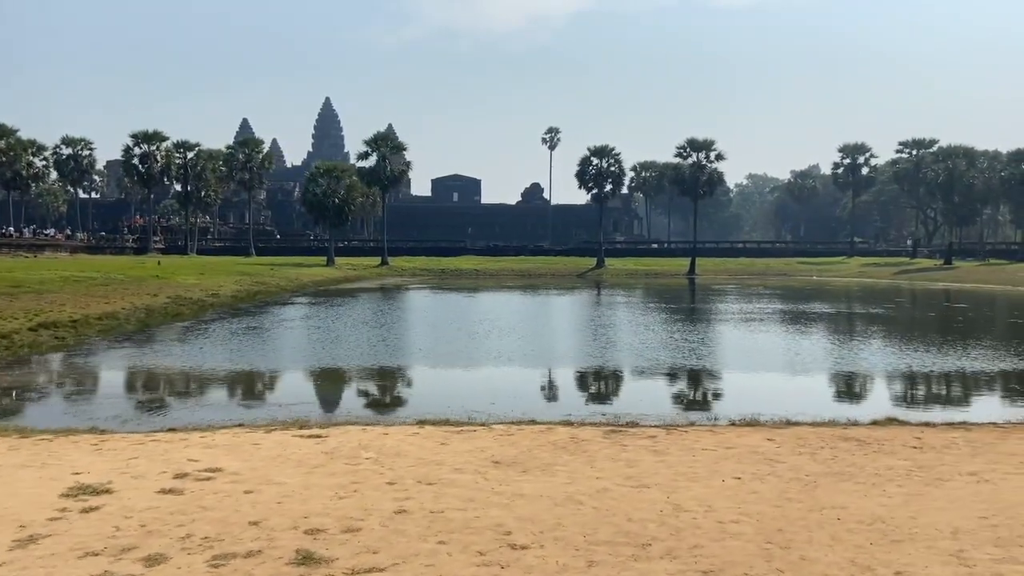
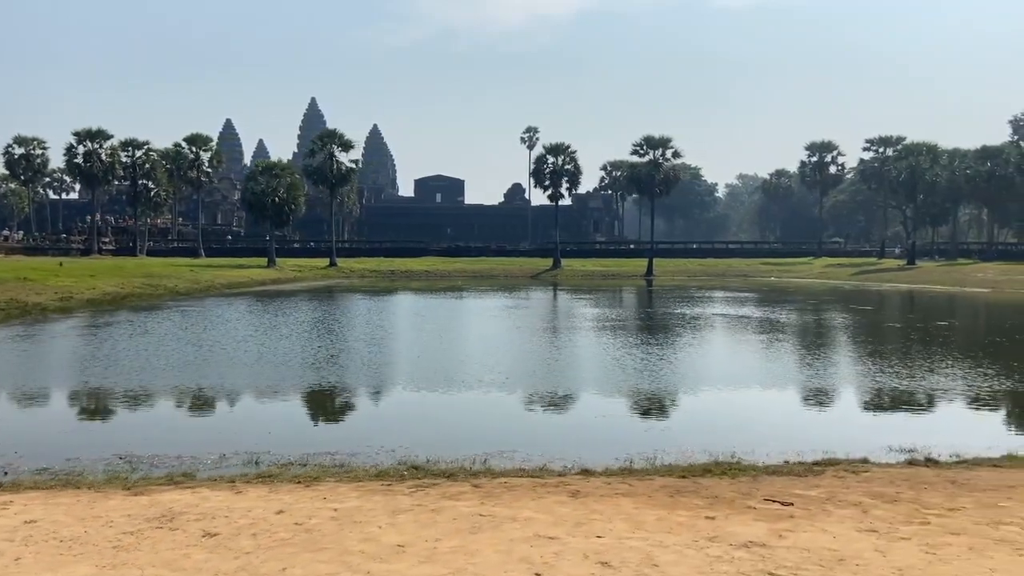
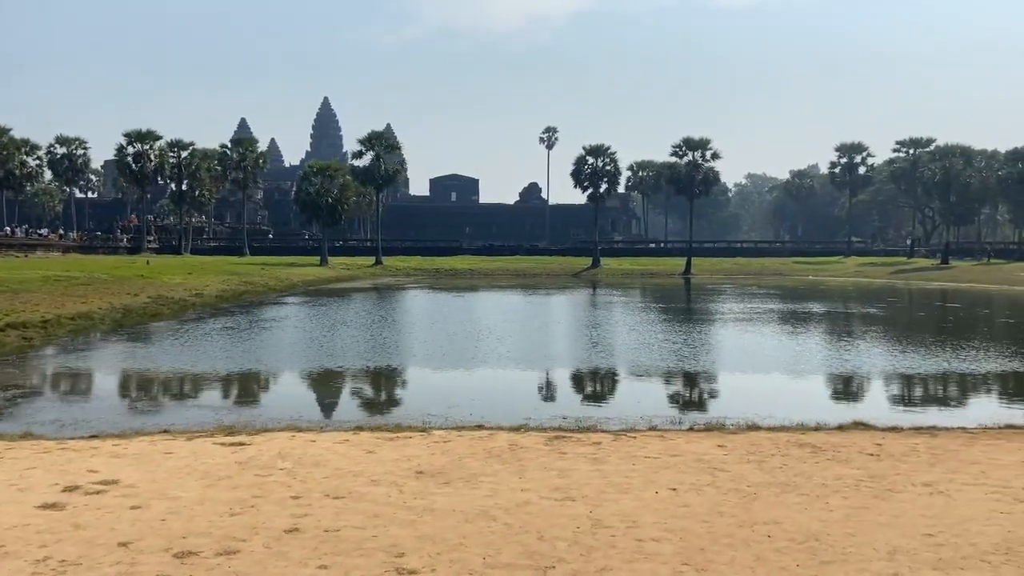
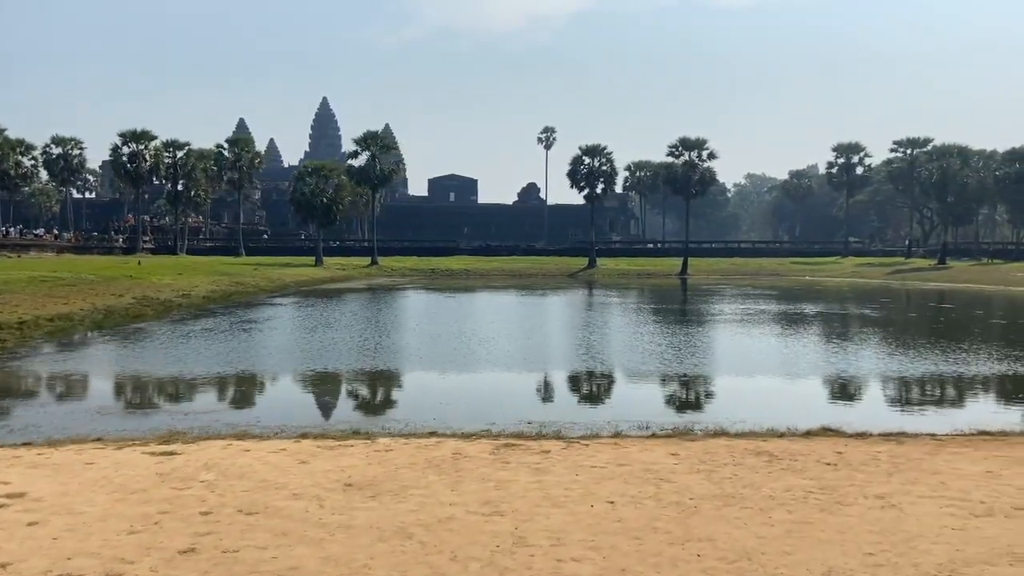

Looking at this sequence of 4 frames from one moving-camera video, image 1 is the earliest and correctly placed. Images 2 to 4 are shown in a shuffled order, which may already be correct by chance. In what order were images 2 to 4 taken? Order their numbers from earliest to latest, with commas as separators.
3, 4, 2
